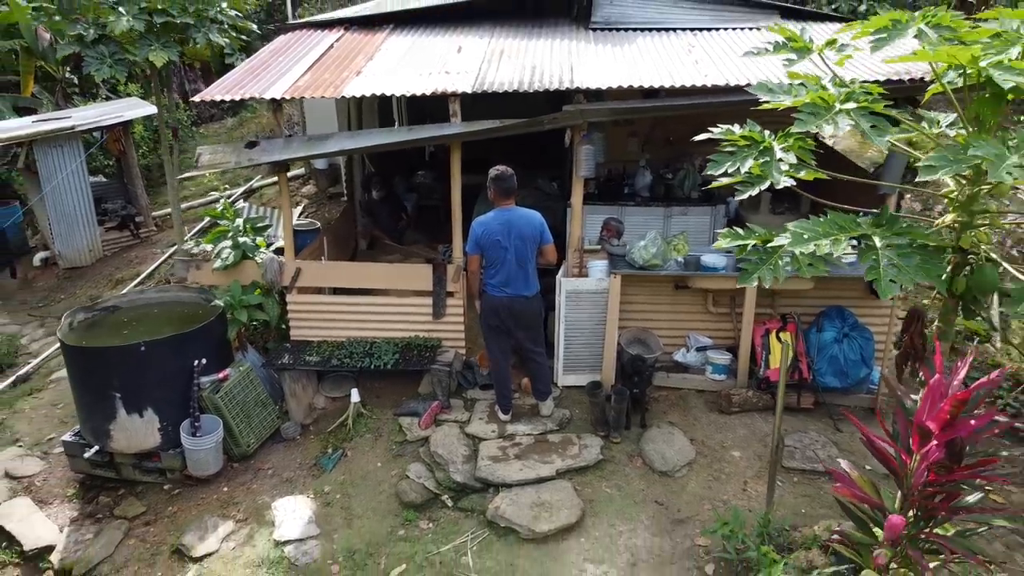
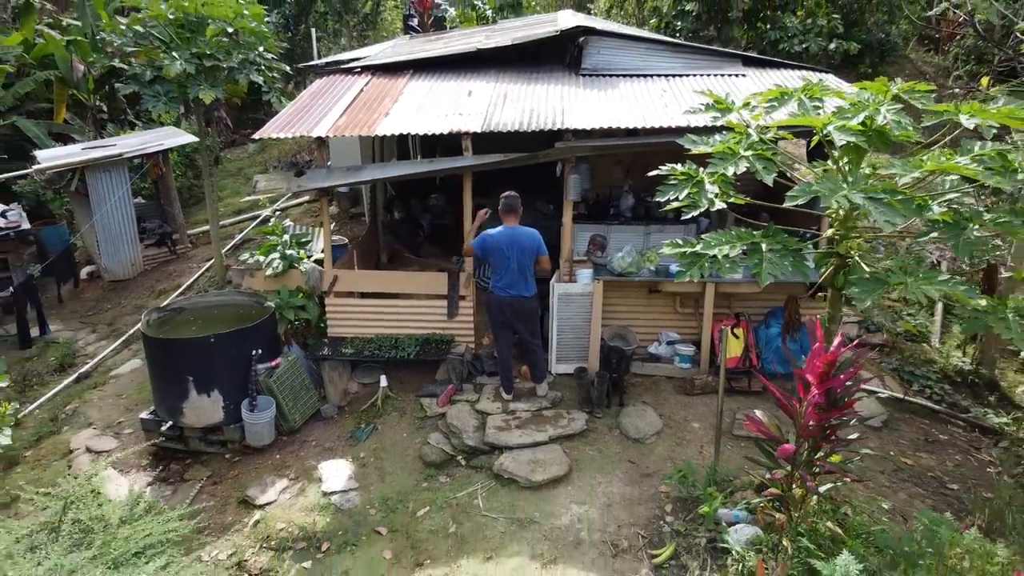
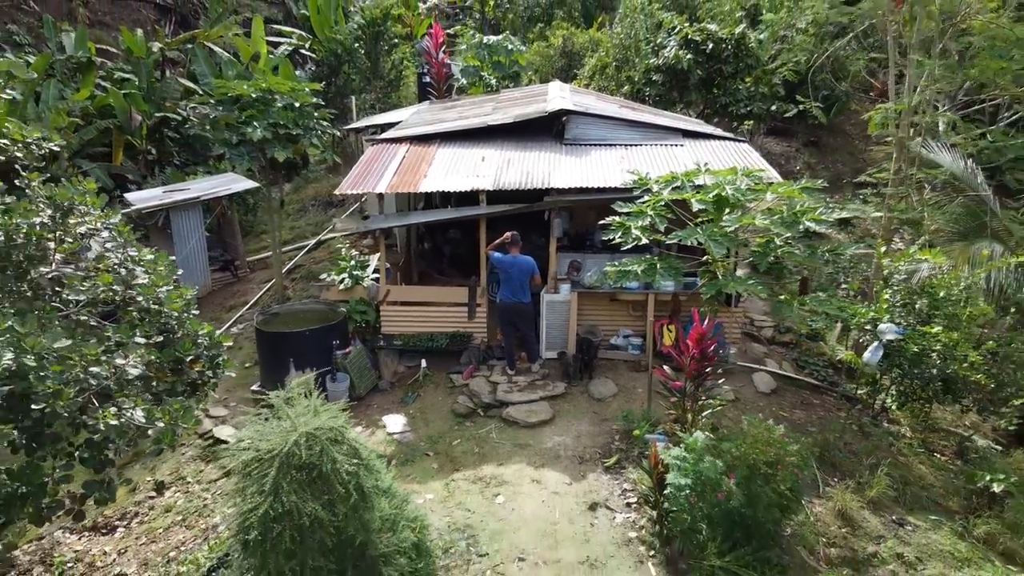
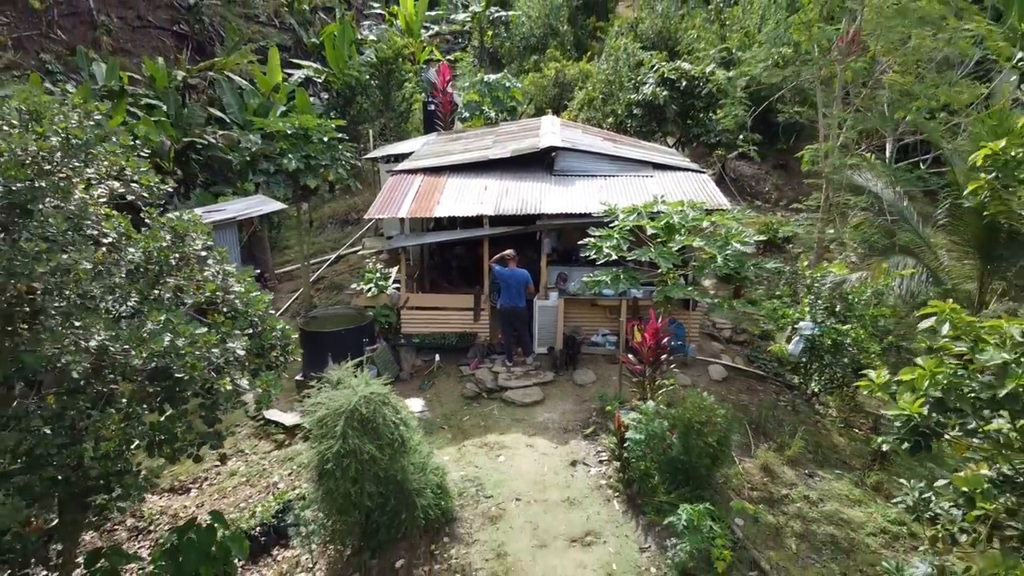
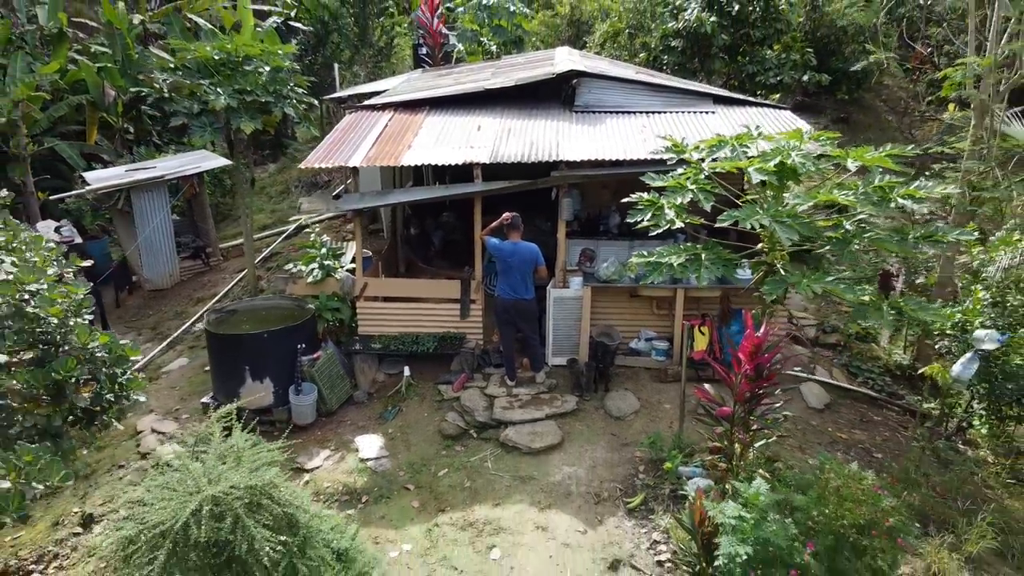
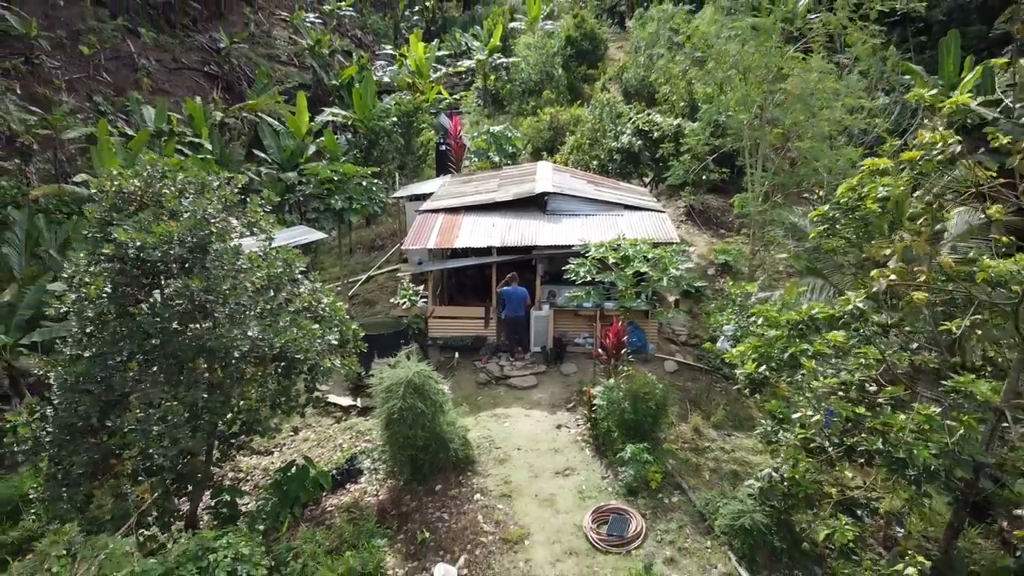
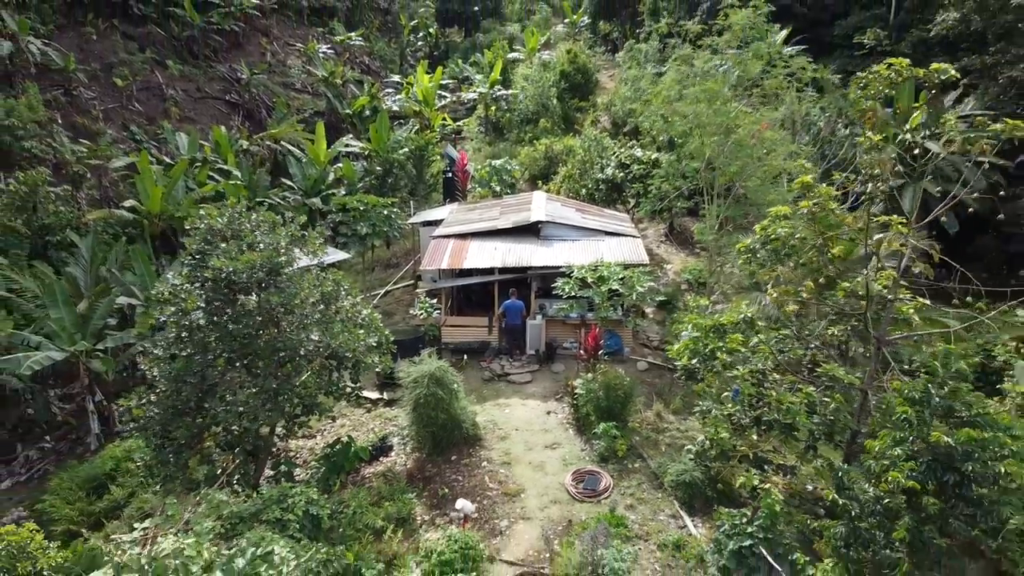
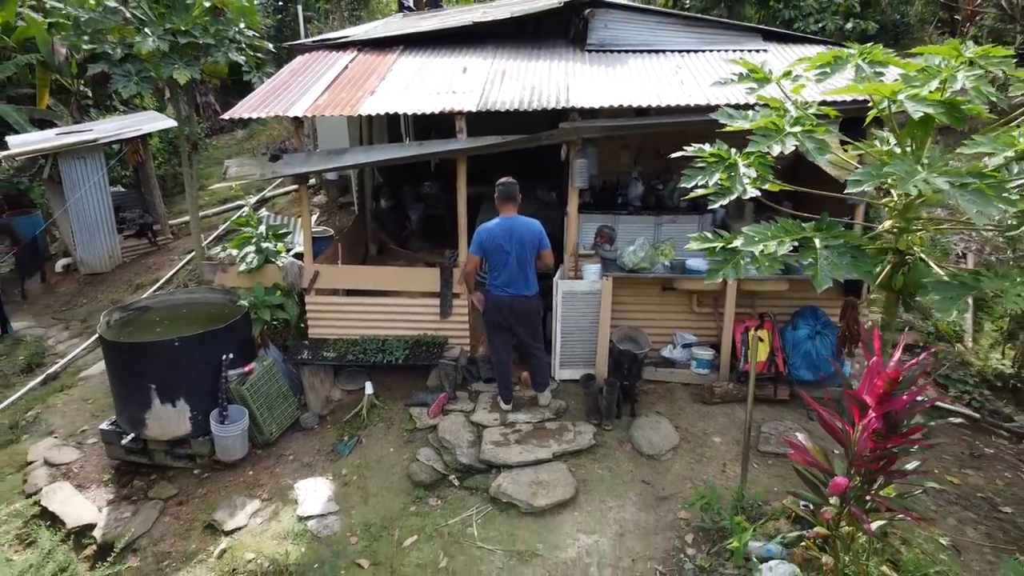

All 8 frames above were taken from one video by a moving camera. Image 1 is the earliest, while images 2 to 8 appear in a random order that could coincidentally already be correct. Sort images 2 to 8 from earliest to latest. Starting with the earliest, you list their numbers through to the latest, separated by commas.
8, 2, 5, 3, 4, 6, 7
